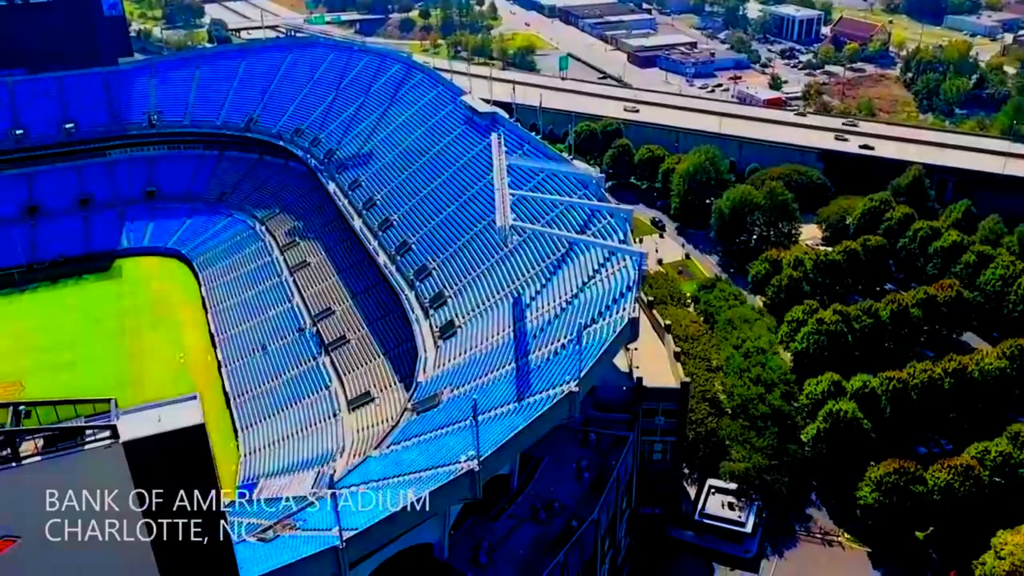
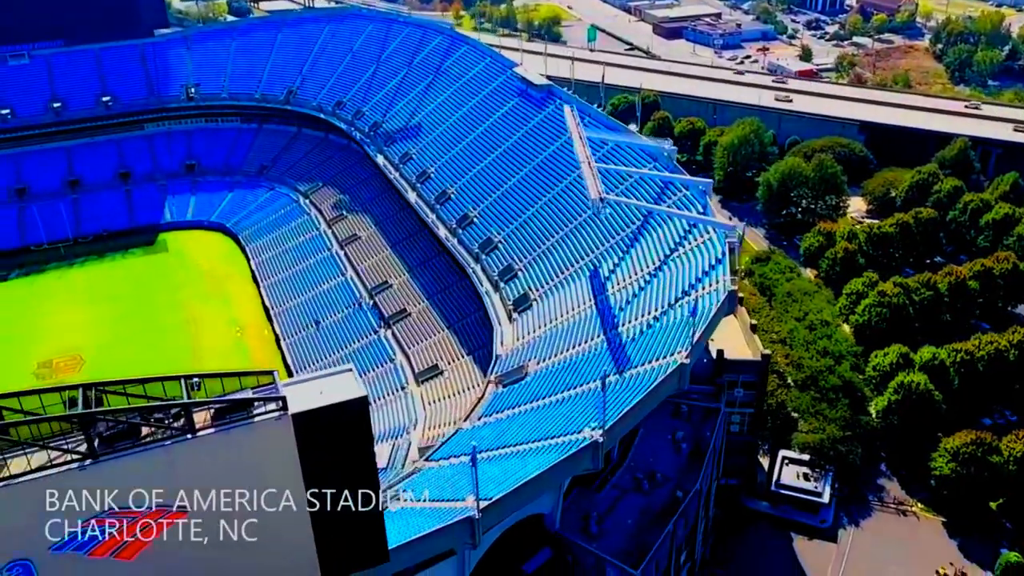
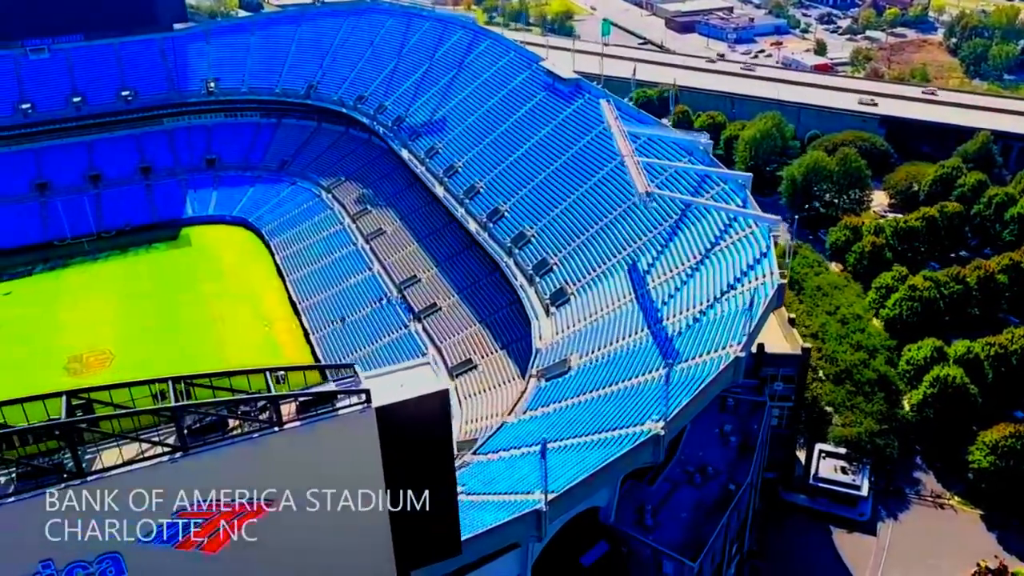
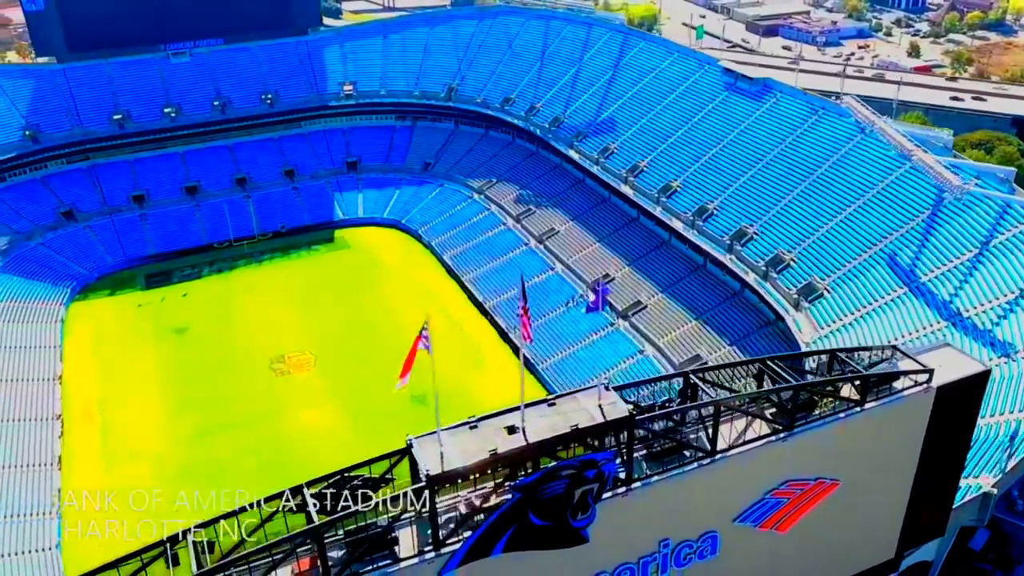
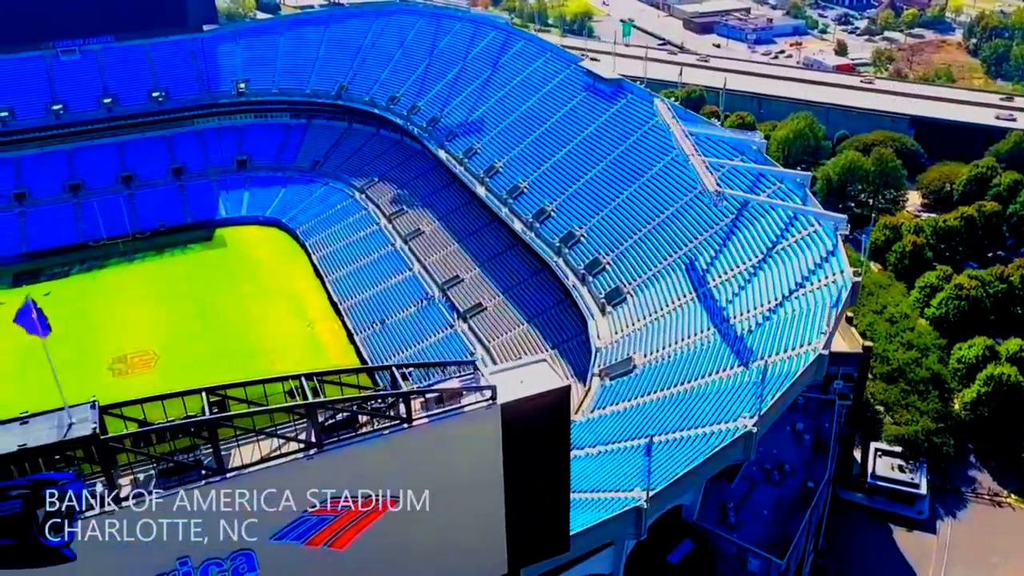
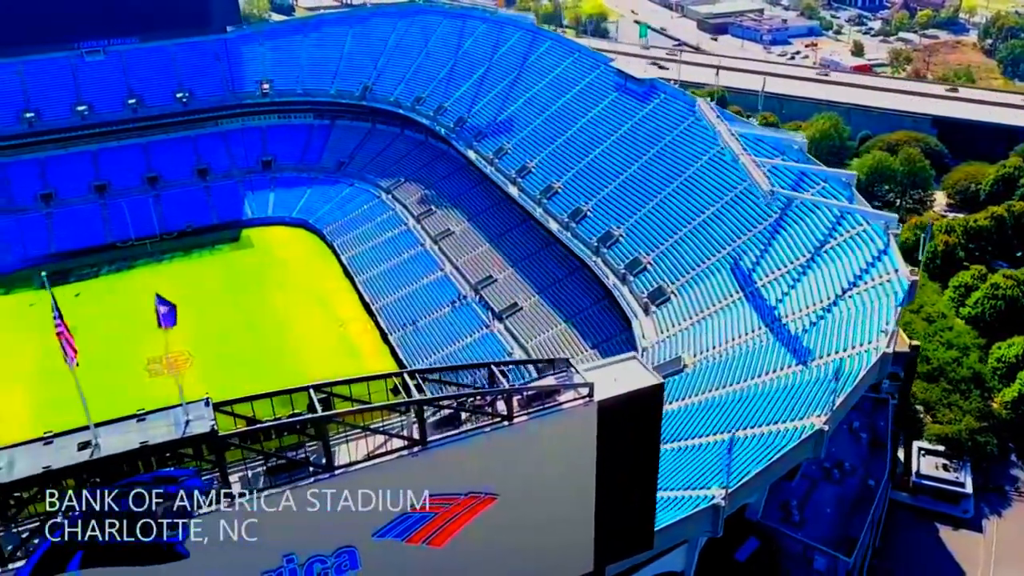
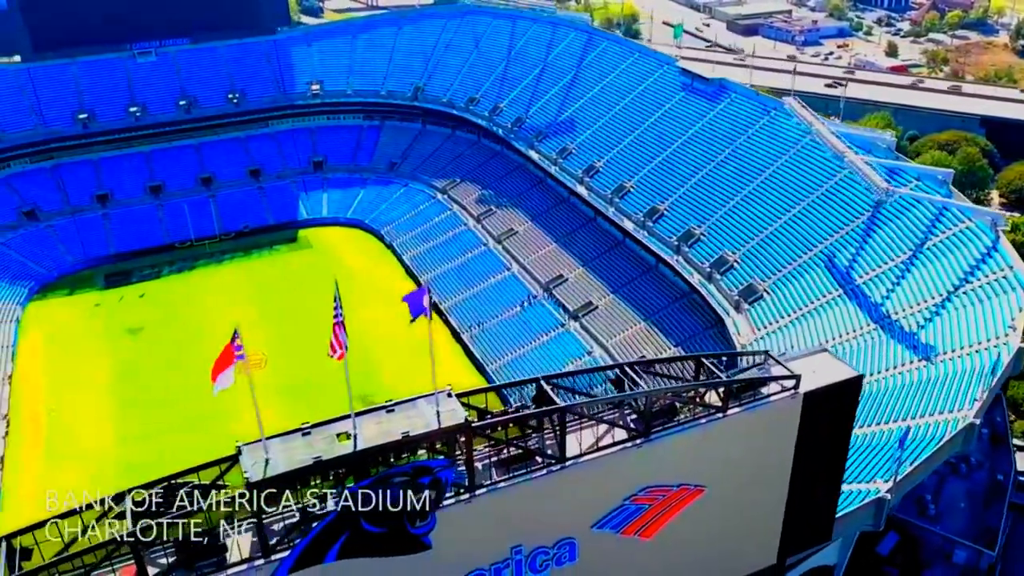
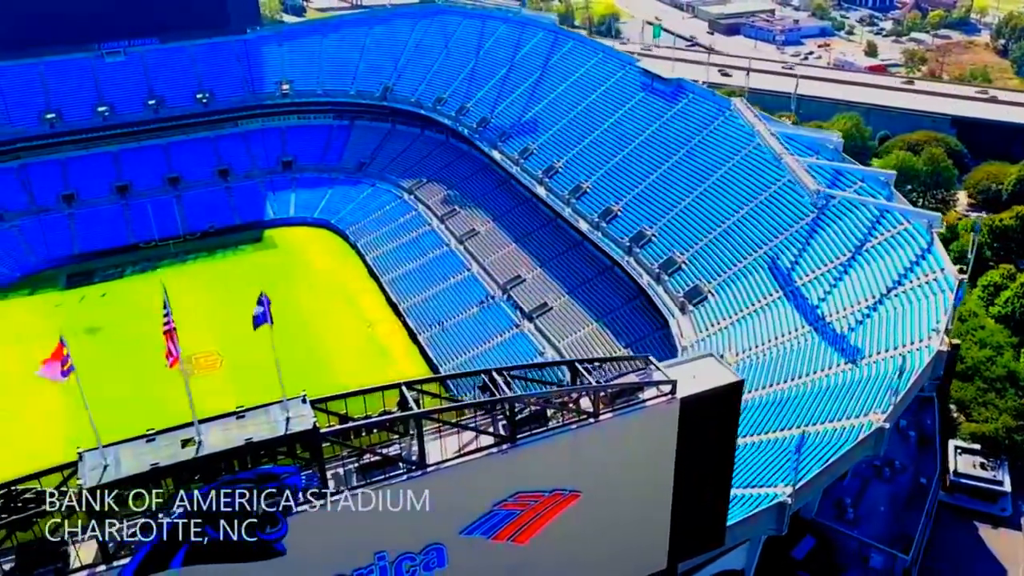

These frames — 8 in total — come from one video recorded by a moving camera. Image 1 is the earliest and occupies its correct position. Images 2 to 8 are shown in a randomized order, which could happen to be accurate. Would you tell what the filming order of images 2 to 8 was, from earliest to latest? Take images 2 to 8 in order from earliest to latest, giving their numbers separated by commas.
2, 3, 5, 6, 8, 7, 4
